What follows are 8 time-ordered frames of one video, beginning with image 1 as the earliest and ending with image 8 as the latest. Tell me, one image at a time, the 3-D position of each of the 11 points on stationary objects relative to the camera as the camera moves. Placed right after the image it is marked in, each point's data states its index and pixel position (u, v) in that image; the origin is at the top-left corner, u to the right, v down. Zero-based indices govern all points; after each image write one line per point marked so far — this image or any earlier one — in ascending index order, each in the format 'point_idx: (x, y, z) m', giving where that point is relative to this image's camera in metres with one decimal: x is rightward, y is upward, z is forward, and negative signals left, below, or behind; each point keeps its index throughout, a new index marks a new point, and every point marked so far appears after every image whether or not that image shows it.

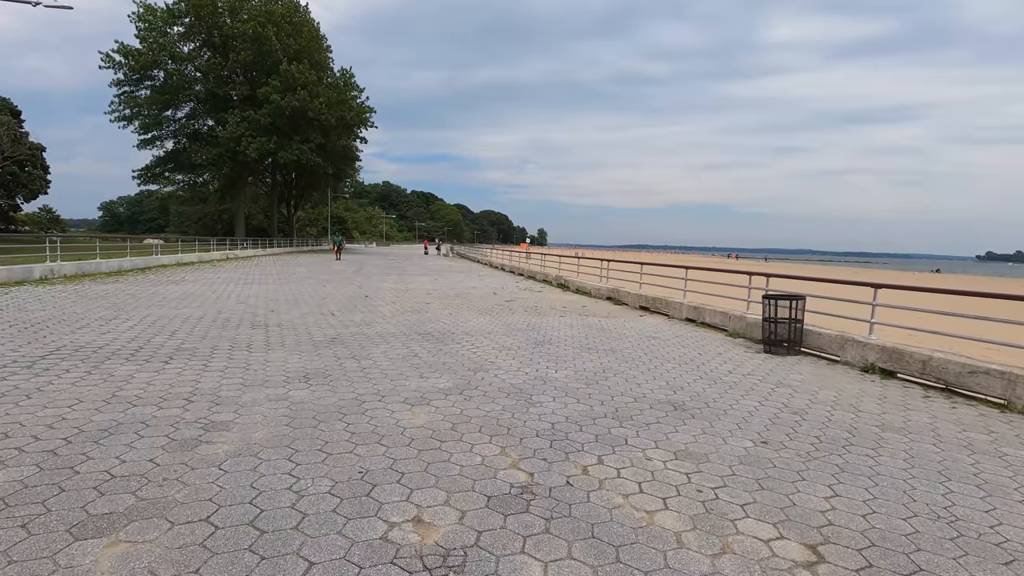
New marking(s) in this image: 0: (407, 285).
0: (-3.1, +0.1, +15.8) m
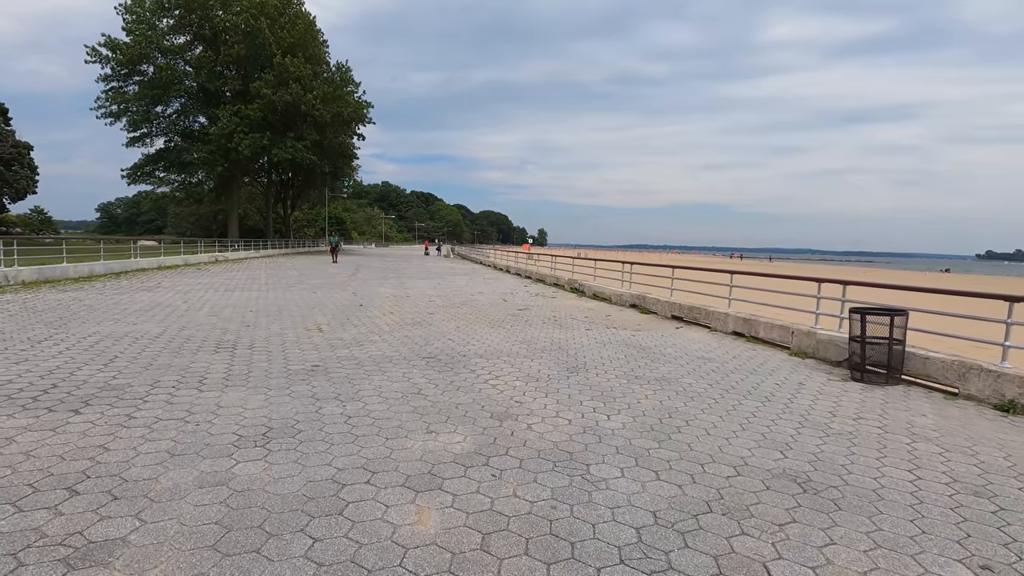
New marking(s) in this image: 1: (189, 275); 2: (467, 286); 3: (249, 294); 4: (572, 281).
0: (-2.8, -0.1, +14.3) m
1: (-10.0, +0.4, +16.5) m
2: (-1.4, +0.1, +16.5) m
3: (-6.1, -0.1, +12.3) m
4: (+1.8, +0.2, +15.8) m
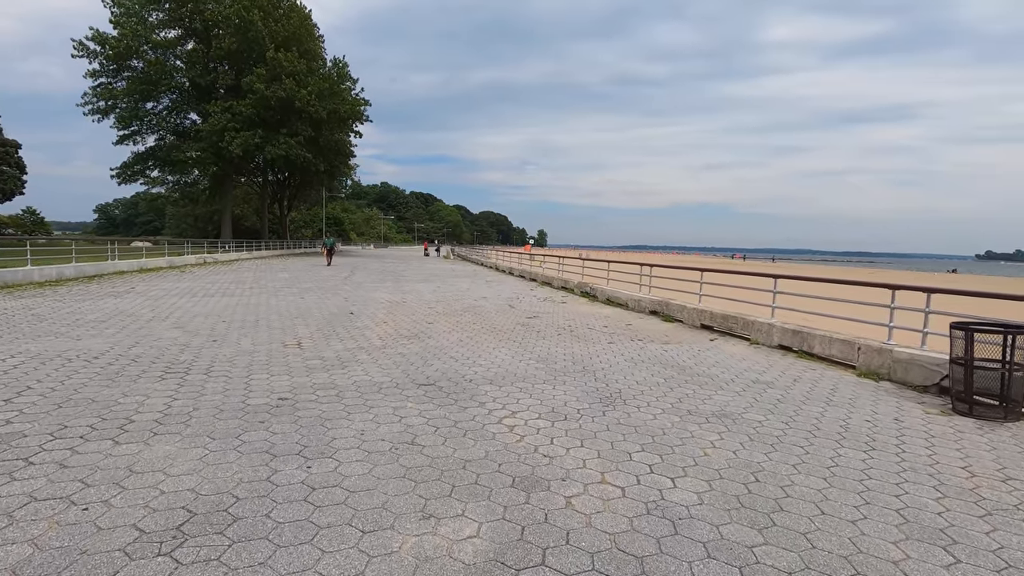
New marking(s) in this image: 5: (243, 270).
0: (-2.7, -0.2, +13.2) m
1: (-9.9, +0.3, +15.4) m
2: (-1.2, 0.0, +15.3) m
3: (-5.9, -0.2, +11.1) m
4: (+1.9, +0.1, +14.6) m
5: (-10.0, +0.7, +19.9) m
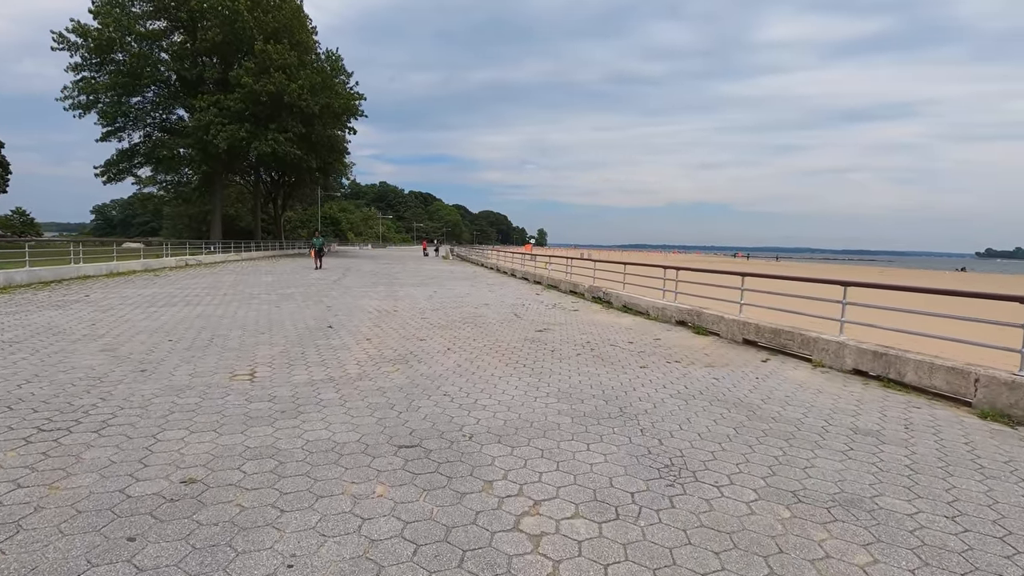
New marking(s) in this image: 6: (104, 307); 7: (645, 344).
0: (-2.6, -0.4, +11.7) m
1: (-9.7, +0.1, +13.9) m
2: (-1.1, -0.2, +13.9) m
3: (-5.8, -0.4, +9.6) m
4: (+2.0, -0.1, +13.1) m
5: (-9.9, +0.5, +18.5) m
6: (-7.2, -0.3, +9.4) m
7: (+1.9, -0.8, +7.9) m
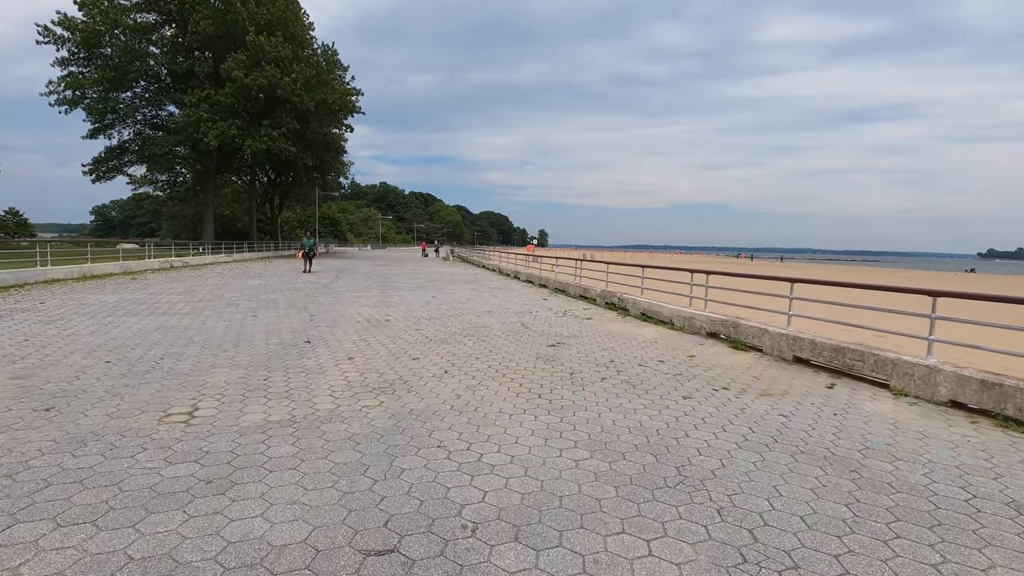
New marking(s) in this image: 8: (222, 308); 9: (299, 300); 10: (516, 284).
0: (-2.4, -0.5, +10.5) m
1: (-9.6, 0.0, +12.7) m
2: (-1.0, -0.3, +12.7) m
3: (-5.7, -0.5, +8.4) m
4: (+2.2, -0.2, +11.9) m
5: (-9.8, +0.4, +17.3) m
6: (-7.1, -0.4, +8.3) m
7: (+2.1, -0.9, +6.7) m
8: (-5.5, -0.4, +10.1) m
9: (-4.8, -0.3, +12.0) m
10: (+0.1, +0.2, +18.8) m
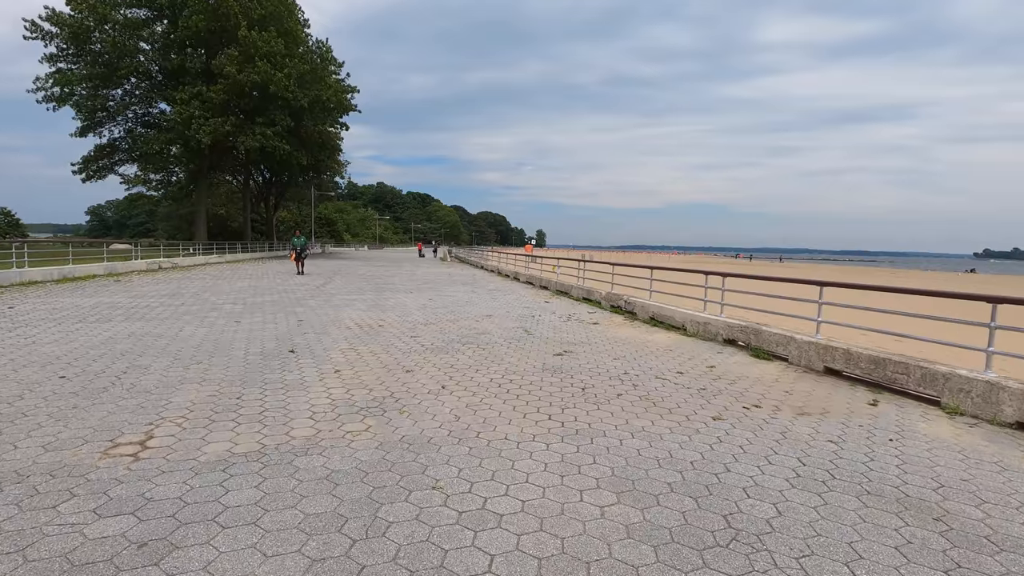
0: (-2.4, -0.5, +9.9) m
1: (-9.6, 0.0, +12.1) m
2: (-0.9, -0.4, +12.1) m
3: (-5.6, -0.6, +7.8) m
4: (+2.2, -0.2, +11.3) m
5: (-9.8, +0.3, +16.6) m
6: (-7.1, -0.5, +7.6) m
7: (+2.1, -1.0, +6.1) m
8: (-5.5, -0.4, +9.5) m
9: (-4.8, -0.3, +11.4) m
10: (+0.1, +0.1, +18.2) m
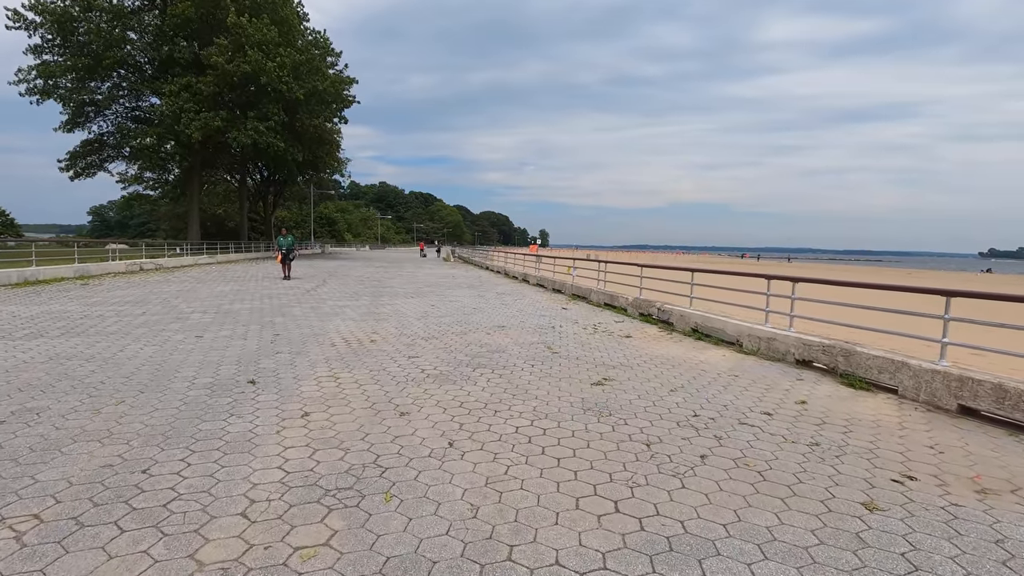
0: (-2.1, -0.6, +8.4) m
1: (-9.3, -0.2, +10.6) m
2: (-0.7, -0.5, +10.5) m
3: (-5.4, -0.7, +6.3) m
4: (+2.5, -0.3, +9.8) m
5: (-9.5, +0.2, +15.2) m
6: (-6.8, -0.6, +6.1) m
7: (+2.4, -1.1, +4.5) m
8: (-5.2, -0.6, +8.0) m
9: (-4.5, -0.4, +9.9) m
10: (+0.4, 0.0, +16.7) m
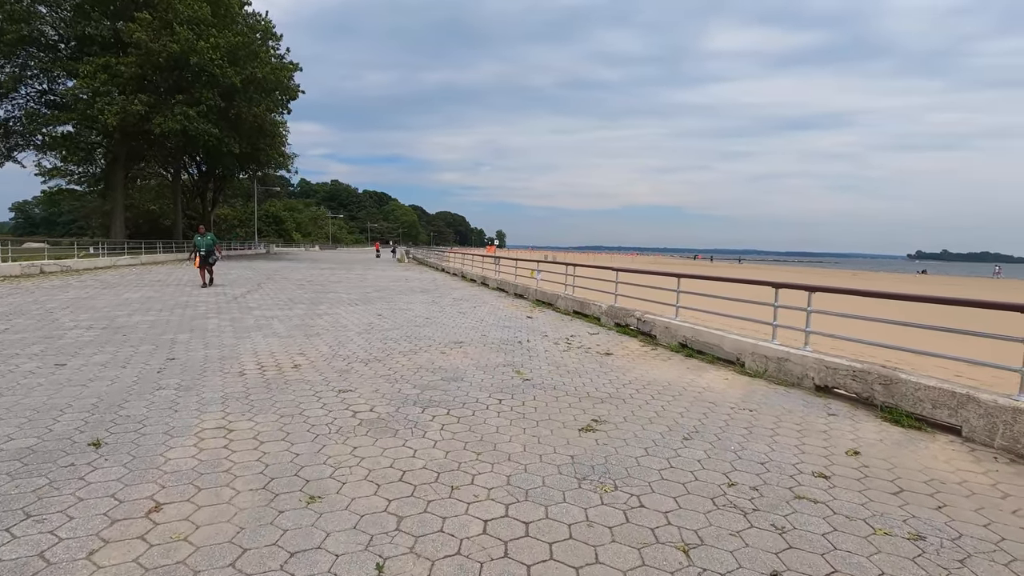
0: (-2.7, -0.8, +6.8) m
1: (-10.0, -0.3, +8.5) m
2: (-1.4, -0.6, +9.1) m
3: (-5.7, -0.8, +4.5) m
4: (+1.8, -0.4, +8.6) m
5: (-10.5, +0.1, +13.0) m
6: (-7.1, -0.7, +4.2) m
7: (+2.1, -1.2, +3.4) m
8: (-5.7, -0.7, +6.2) m
9: (-5.1, -0.6, +8.1) m
10: (-0.8, -0.1, +15.4) m
